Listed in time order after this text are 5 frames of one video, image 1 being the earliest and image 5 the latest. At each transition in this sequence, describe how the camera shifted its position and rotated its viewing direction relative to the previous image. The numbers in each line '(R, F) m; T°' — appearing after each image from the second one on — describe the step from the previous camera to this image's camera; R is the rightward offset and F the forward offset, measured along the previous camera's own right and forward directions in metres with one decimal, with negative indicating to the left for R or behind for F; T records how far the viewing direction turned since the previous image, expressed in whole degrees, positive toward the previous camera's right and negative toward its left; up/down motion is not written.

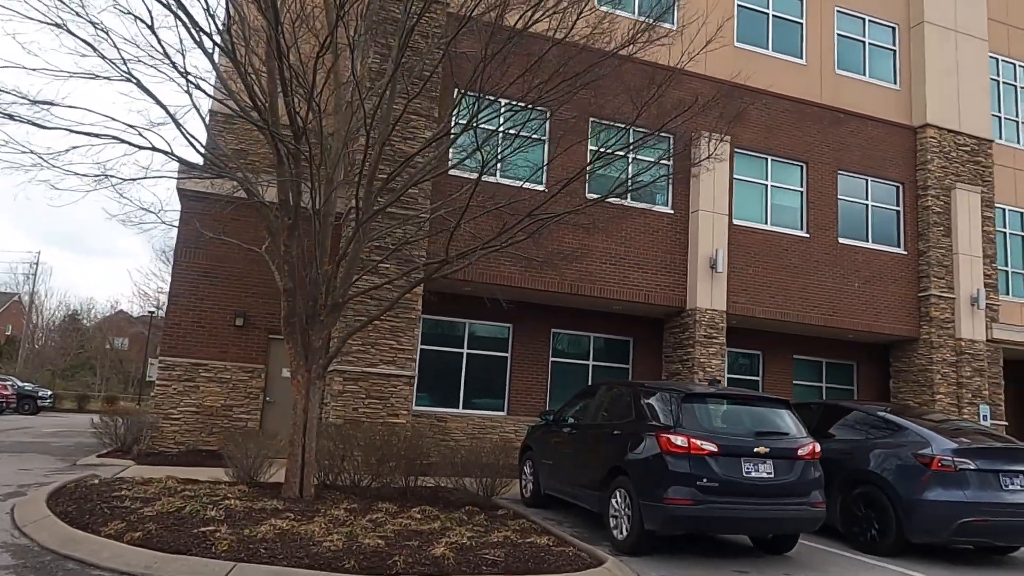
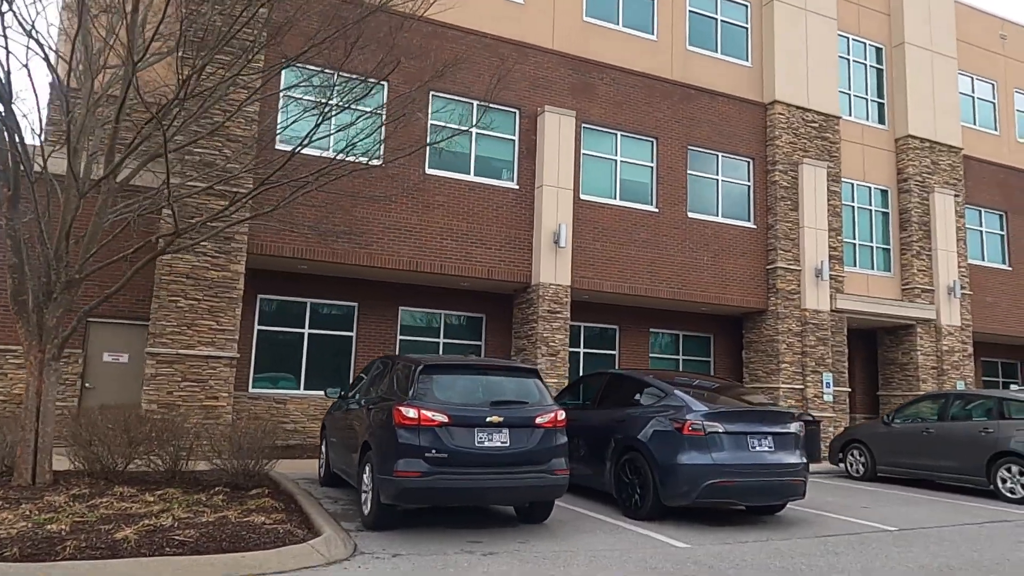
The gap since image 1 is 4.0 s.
(+1.8, +0.1) m; +5°
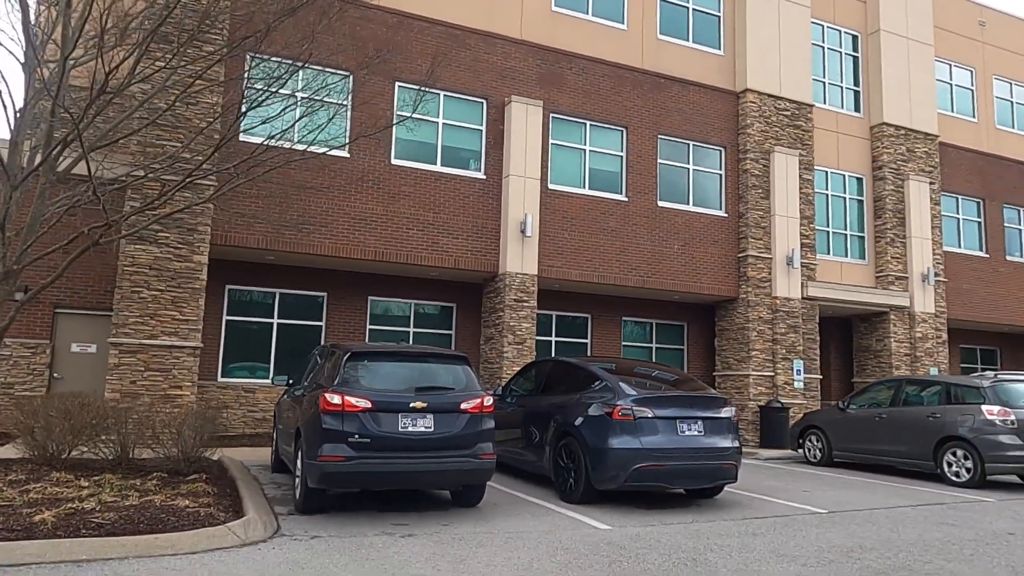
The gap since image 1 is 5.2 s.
(+0.7, -0.1) m; 0°
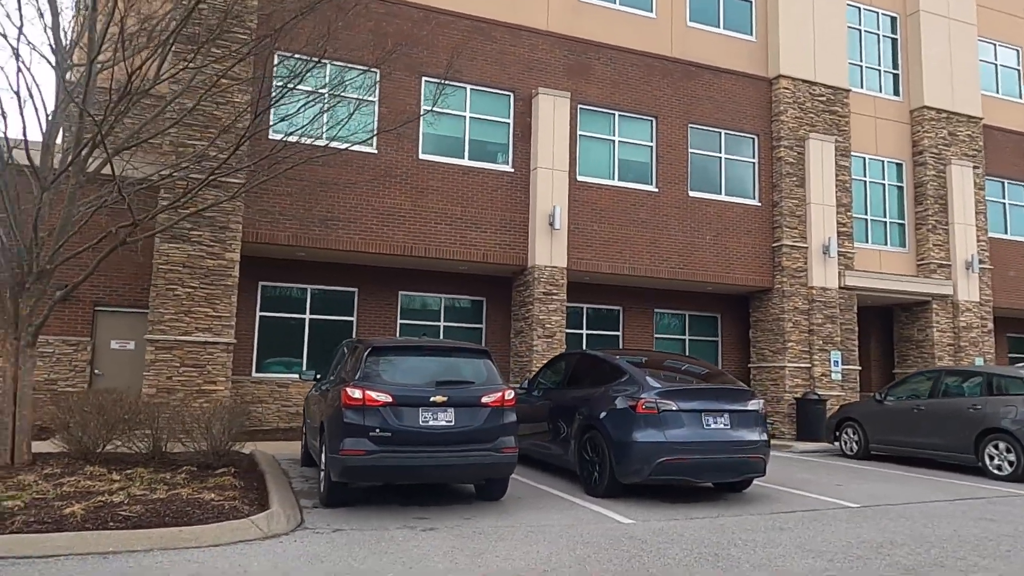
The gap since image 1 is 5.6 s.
(+0.2, 0.0) m; -3°
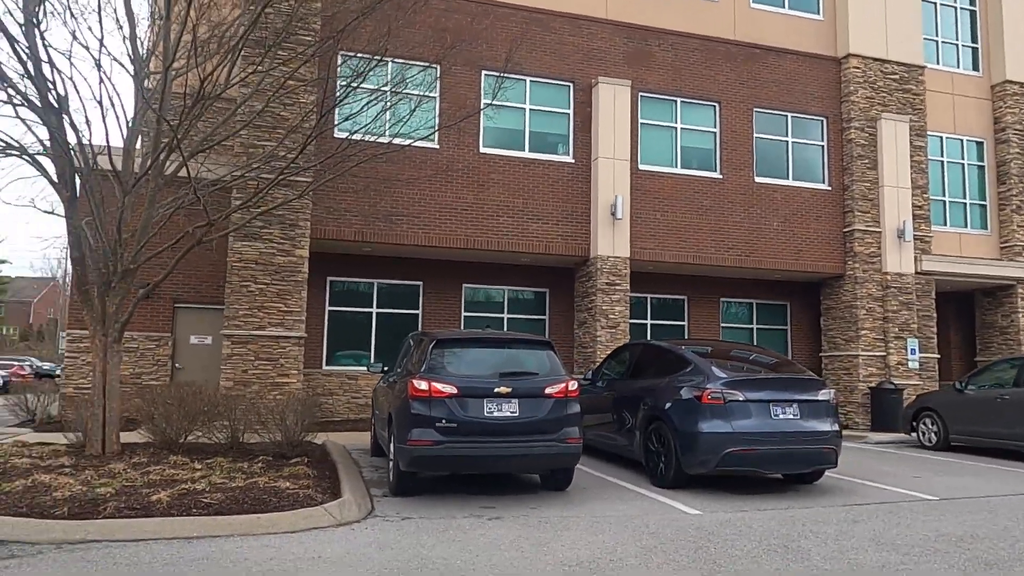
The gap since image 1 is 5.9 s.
(0.0, 0.0) m; -5°
